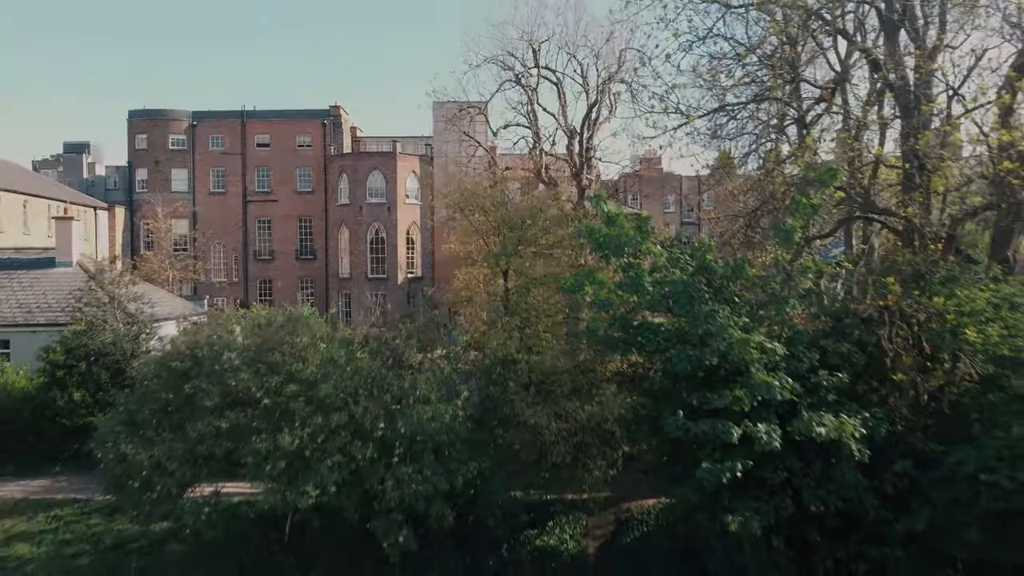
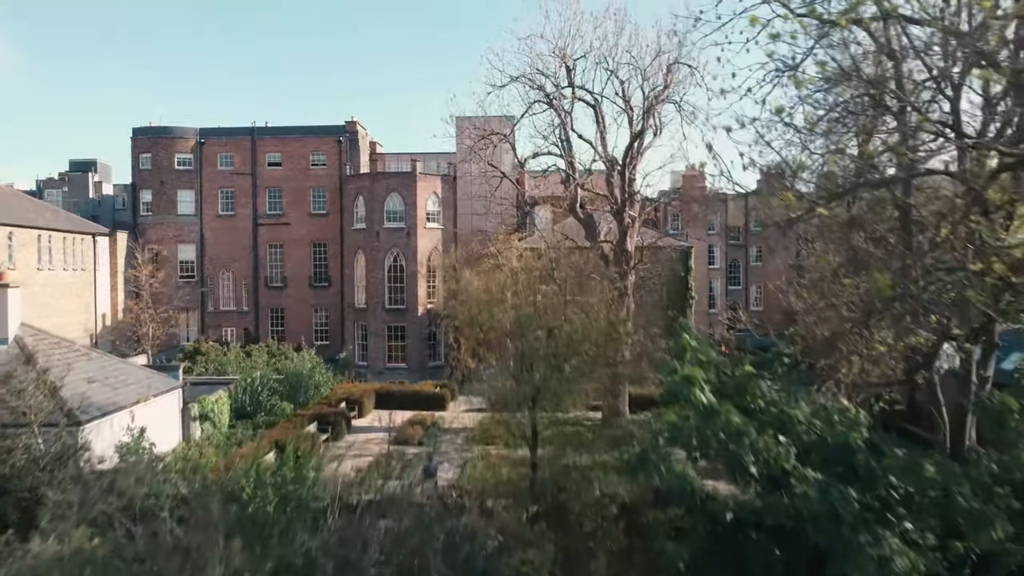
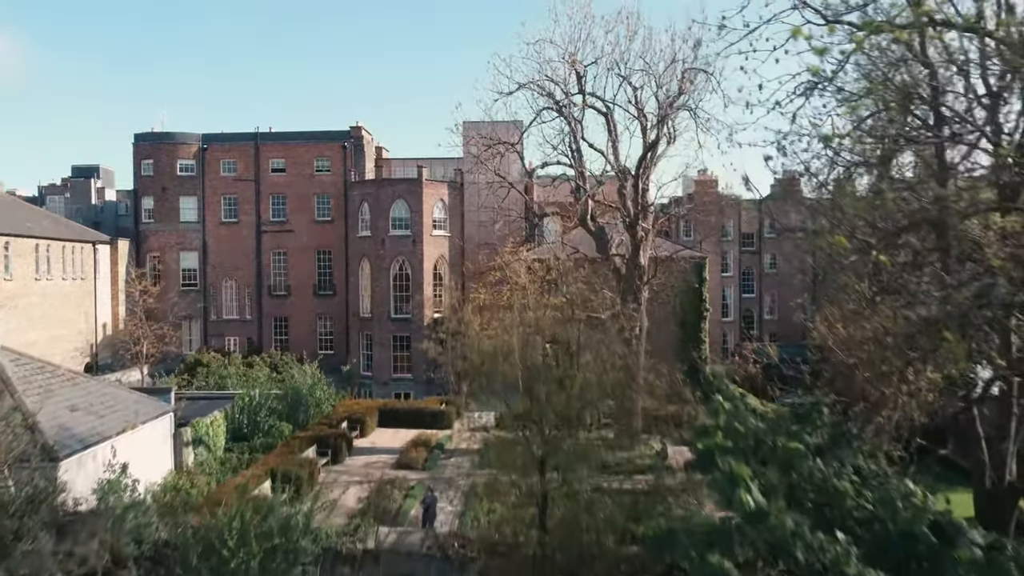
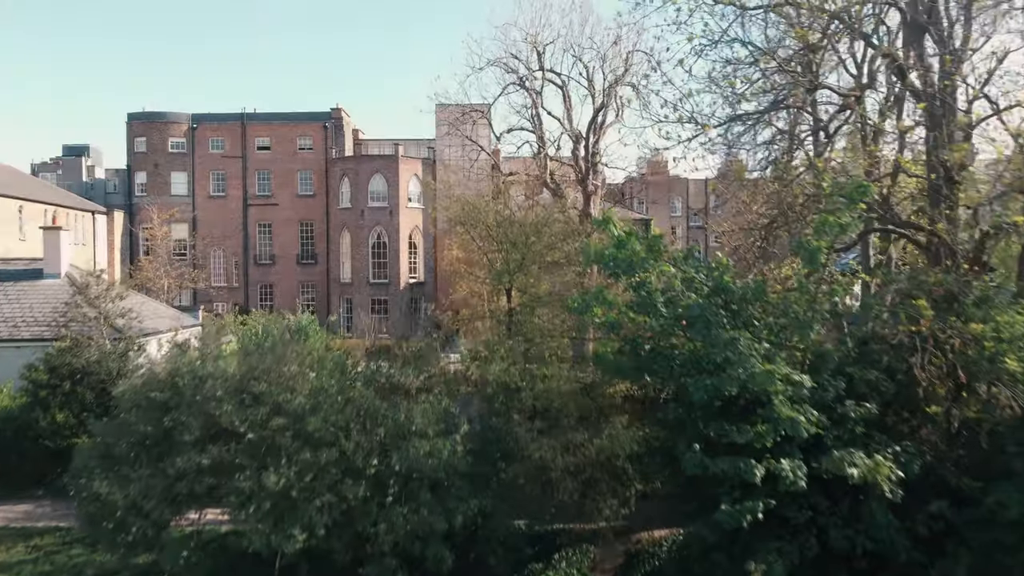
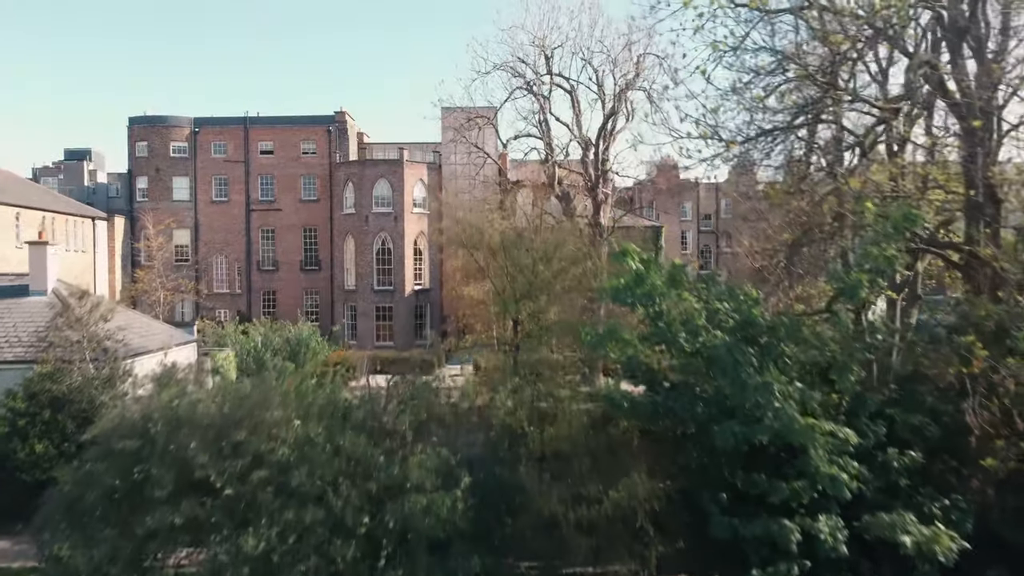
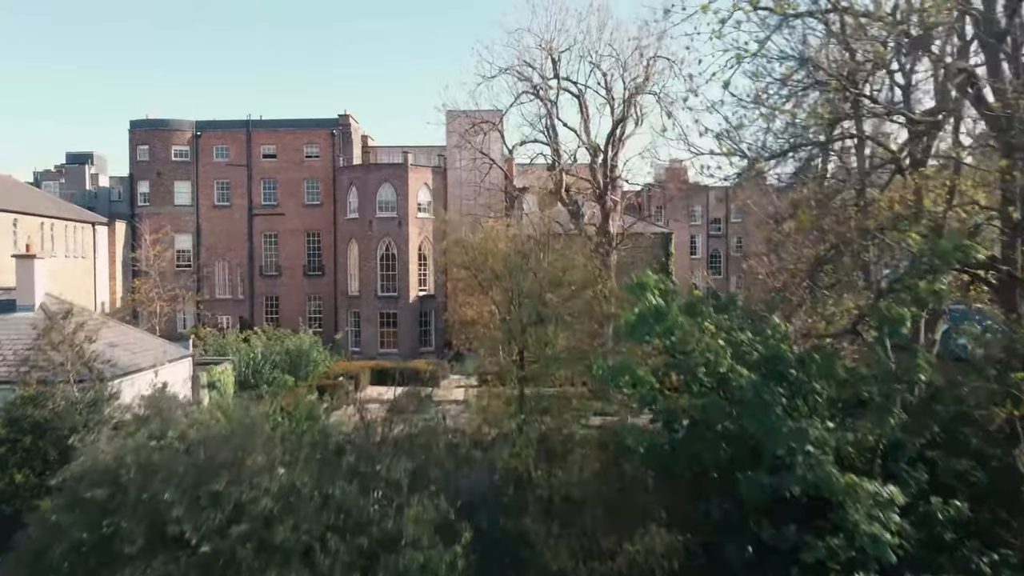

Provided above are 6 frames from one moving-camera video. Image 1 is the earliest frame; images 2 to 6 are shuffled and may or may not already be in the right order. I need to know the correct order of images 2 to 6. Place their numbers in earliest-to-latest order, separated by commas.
4, 5, 6, 2, 3
